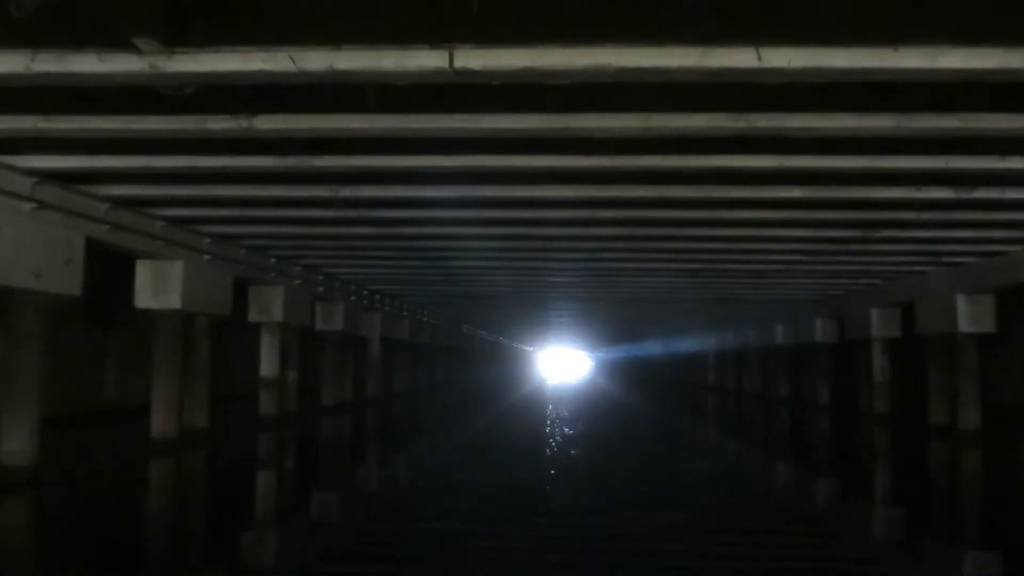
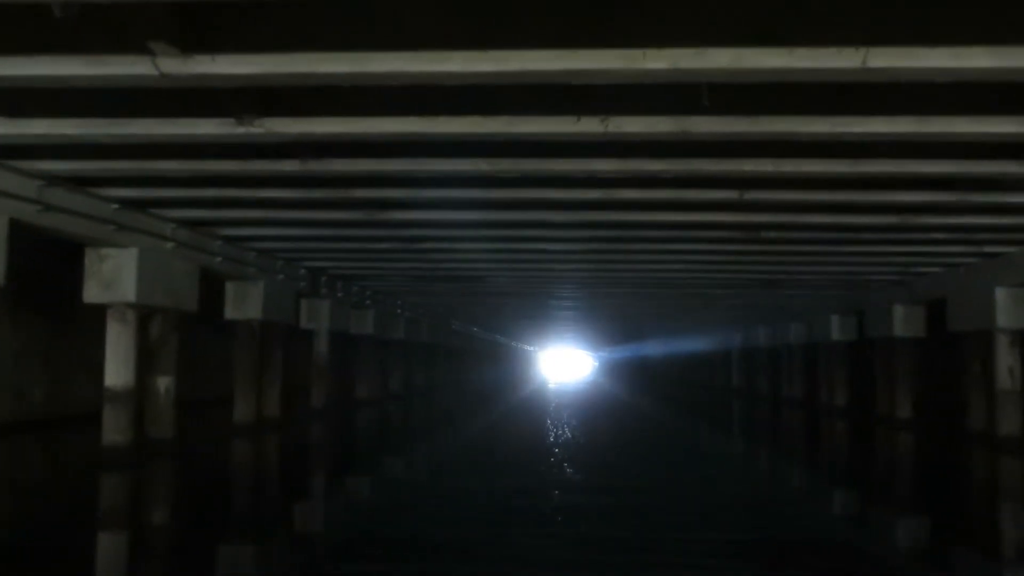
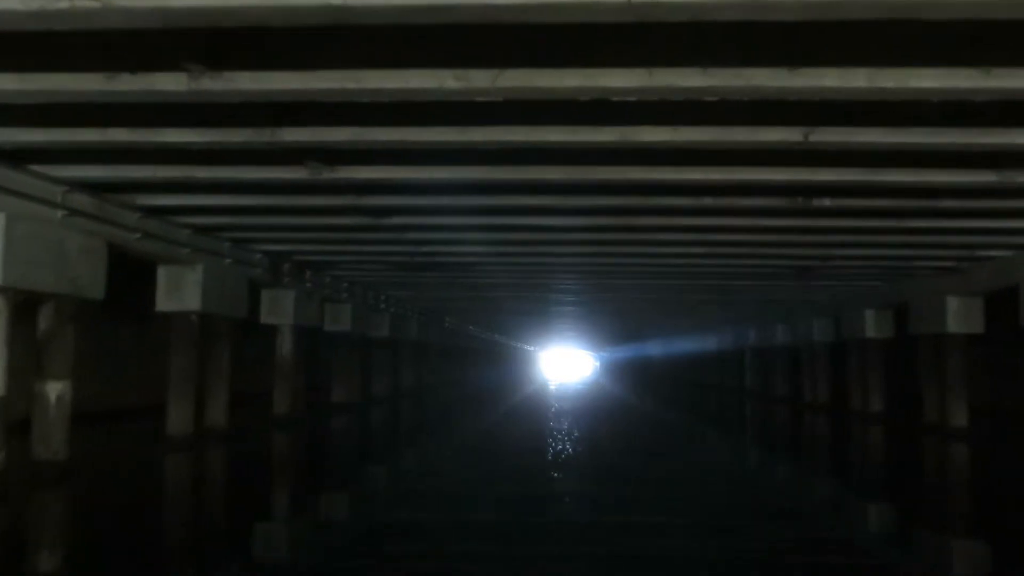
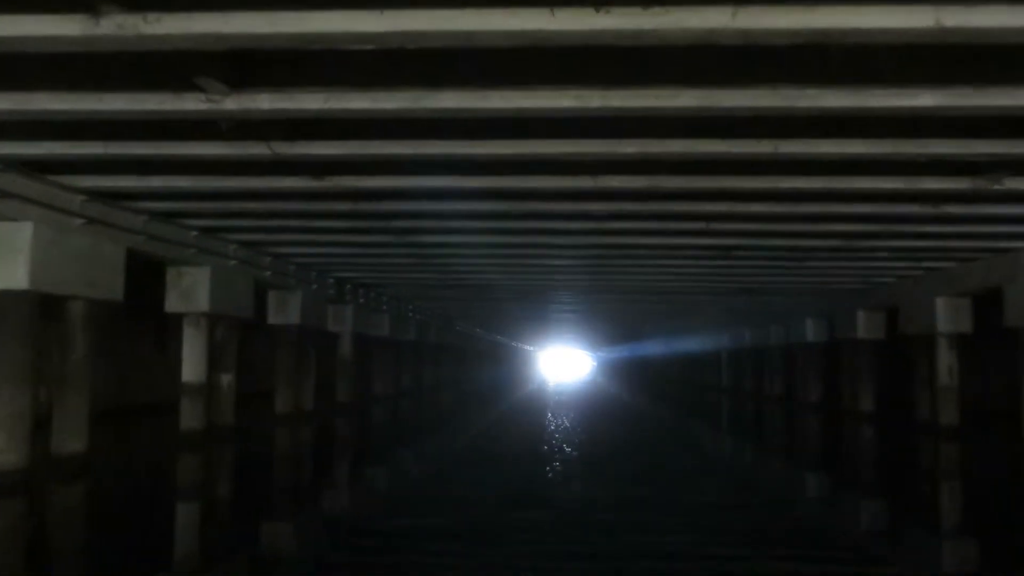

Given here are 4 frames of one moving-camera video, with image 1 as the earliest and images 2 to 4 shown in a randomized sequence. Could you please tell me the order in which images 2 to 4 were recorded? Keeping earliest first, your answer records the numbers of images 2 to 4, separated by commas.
4, 2, 3
